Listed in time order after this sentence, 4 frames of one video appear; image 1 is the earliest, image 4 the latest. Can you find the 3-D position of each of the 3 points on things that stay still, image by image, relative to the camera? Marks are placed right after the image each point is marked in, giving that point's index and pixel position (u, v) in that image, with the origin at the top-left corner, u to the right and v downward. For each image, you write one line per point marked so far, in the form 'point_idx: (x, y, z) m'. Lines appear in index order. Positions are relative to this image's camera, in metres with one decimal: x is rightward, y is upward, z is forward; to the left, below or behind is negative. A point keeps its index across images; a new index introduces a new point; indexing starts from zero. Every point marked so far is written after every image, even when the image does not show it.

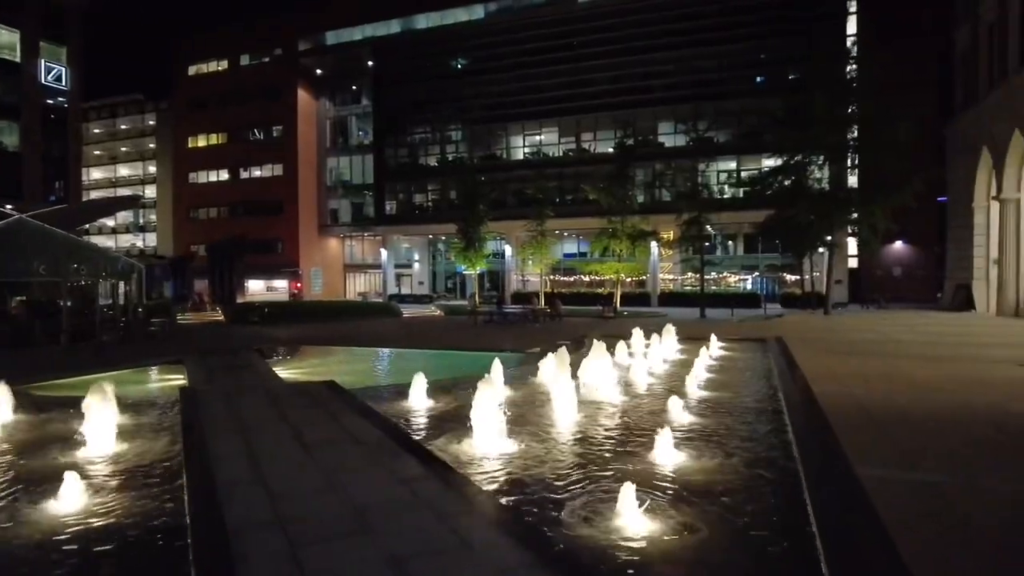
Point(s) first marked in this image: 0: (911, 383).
0: (+6.9, -1.6, +11.4) m
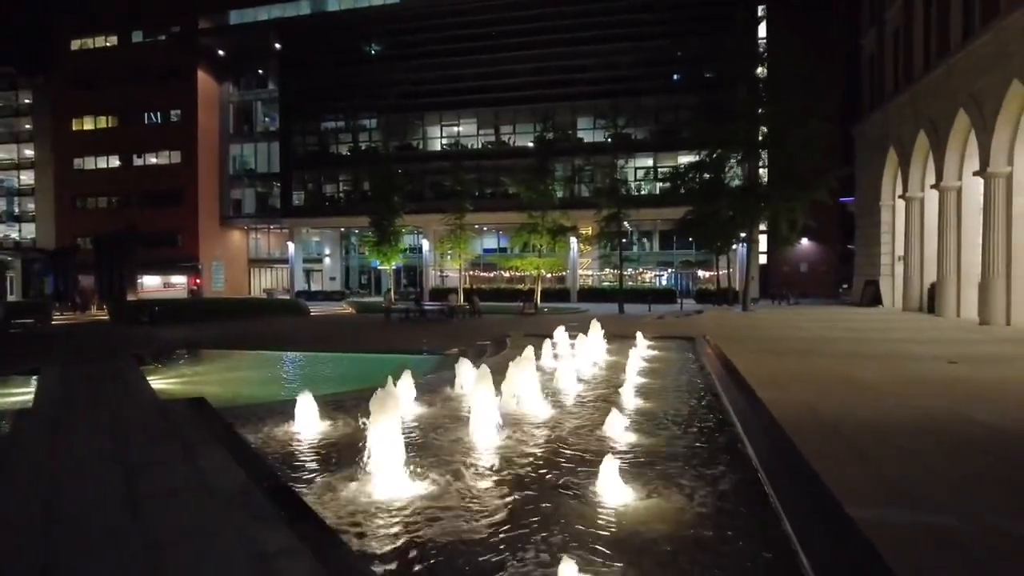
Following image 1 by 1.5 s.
0: (+5.5, -1.6, +10.7) m
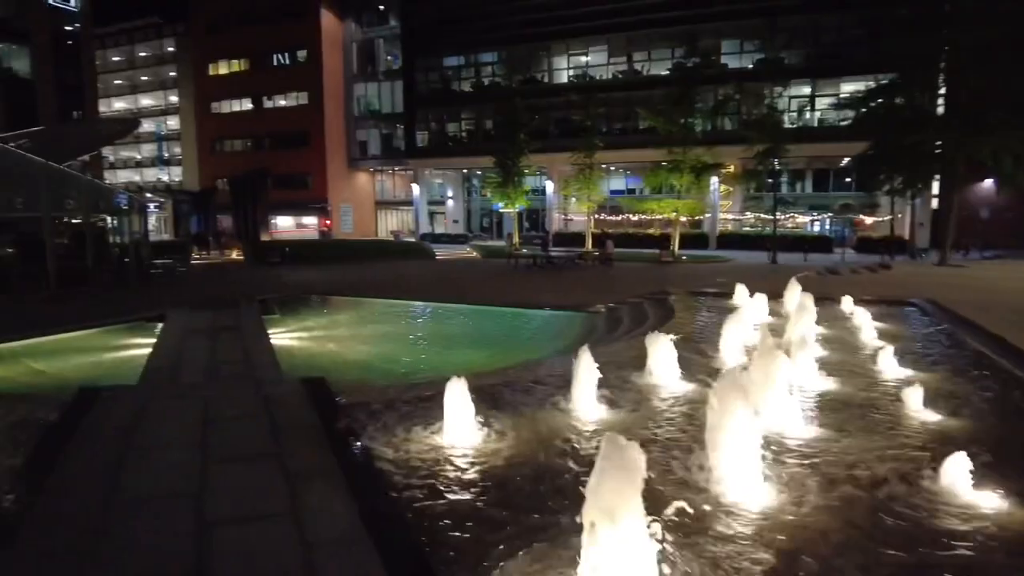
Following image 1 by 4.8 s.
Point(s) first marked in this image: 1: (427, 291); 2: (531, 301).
0: (+7.9, -1.1, +7.0) m
1: (-2.6, -0.1, +19.7) m
2: (+0.5, -0.3, +17.1) m
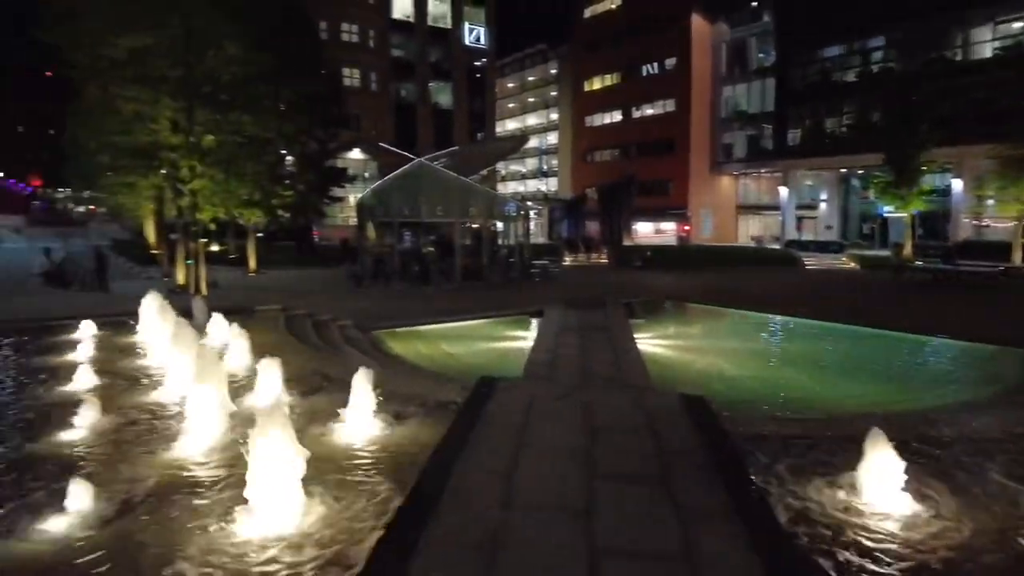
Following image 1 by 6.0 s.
0: (+10.4, -1.8, +1.5) m
1: (+7.7, -0.5, +17.7) m
2: (+9.0, -0.8, +14.0) m
